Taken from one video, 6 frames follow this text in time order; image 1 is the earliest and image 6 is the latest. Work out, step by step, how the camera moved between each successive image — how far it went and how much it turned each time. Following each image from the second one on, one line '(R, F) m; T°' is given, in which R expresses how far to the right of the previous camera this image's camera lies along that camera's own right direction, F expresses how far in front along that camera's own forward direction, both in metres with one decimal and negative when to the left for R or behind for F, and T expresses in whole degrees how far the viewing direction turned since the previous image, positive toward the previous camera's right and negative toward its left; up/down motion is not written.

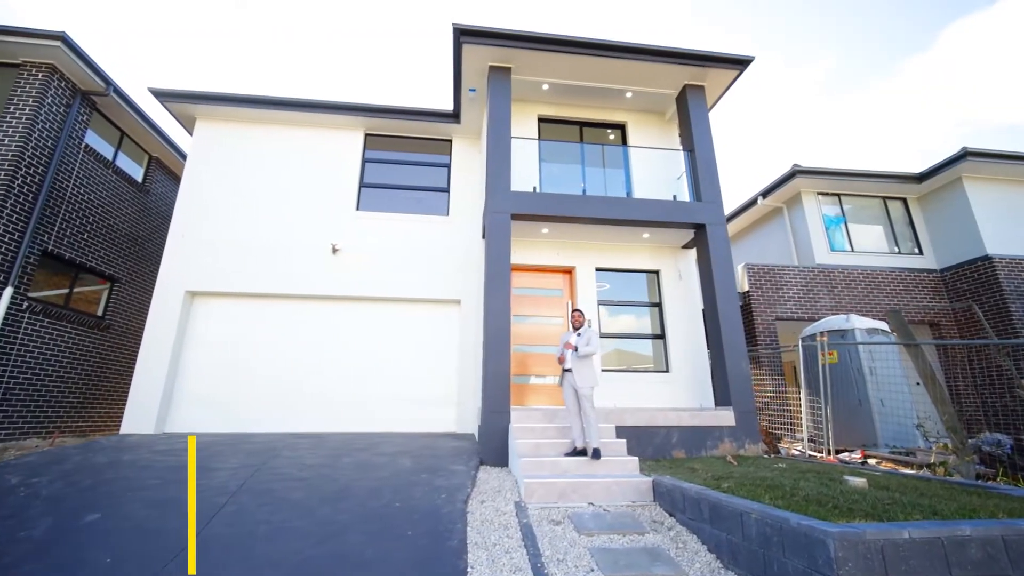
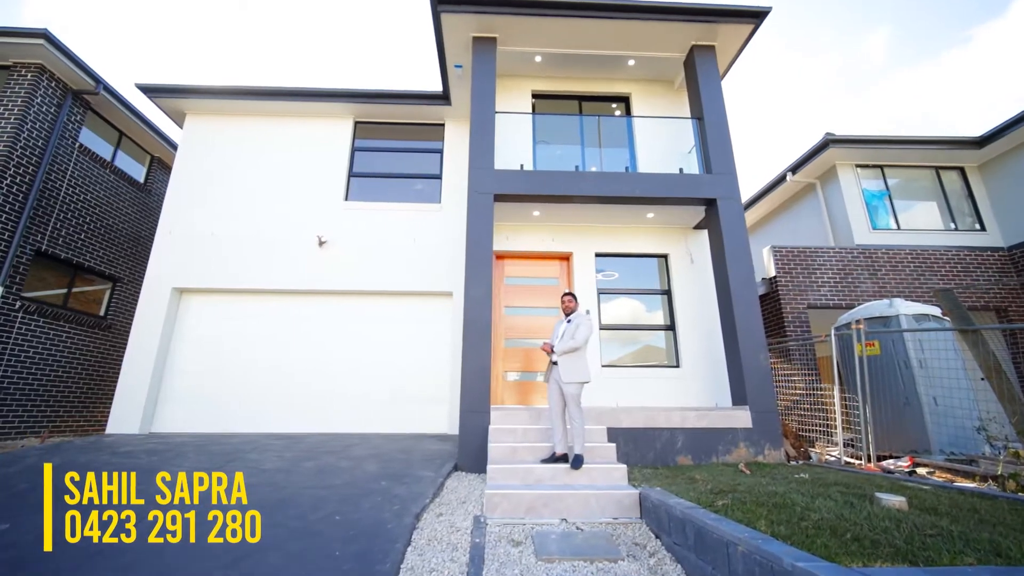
(+0.6, +0.5) m; -4°
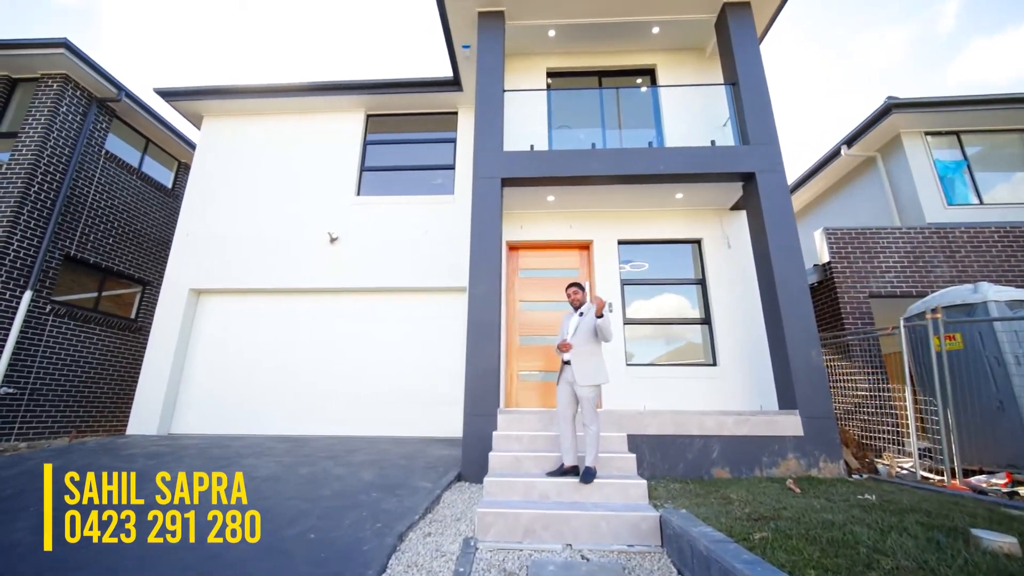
(+0.3, +0.4) m; -5°
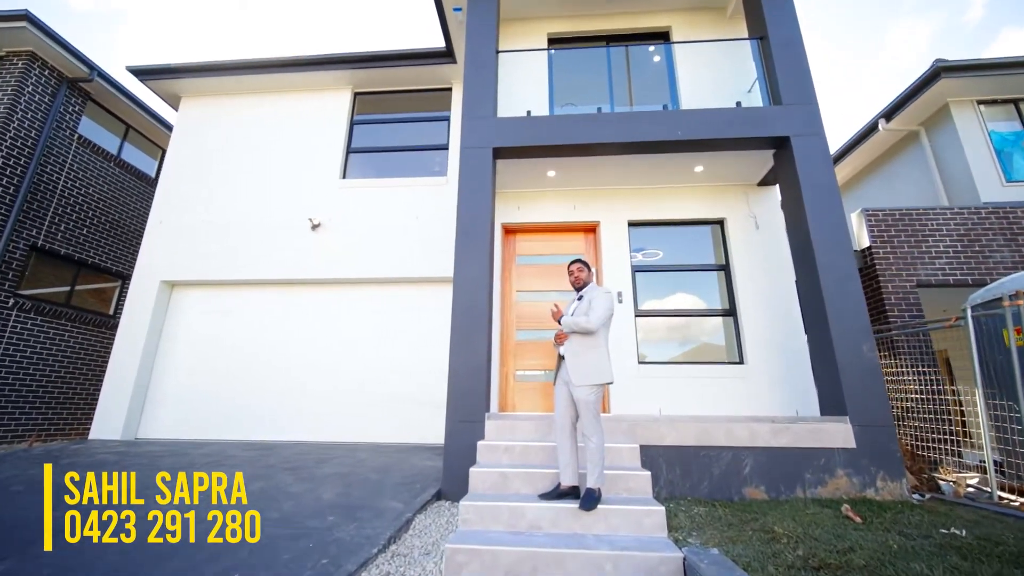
(+0.2, +0.6) m; -2°
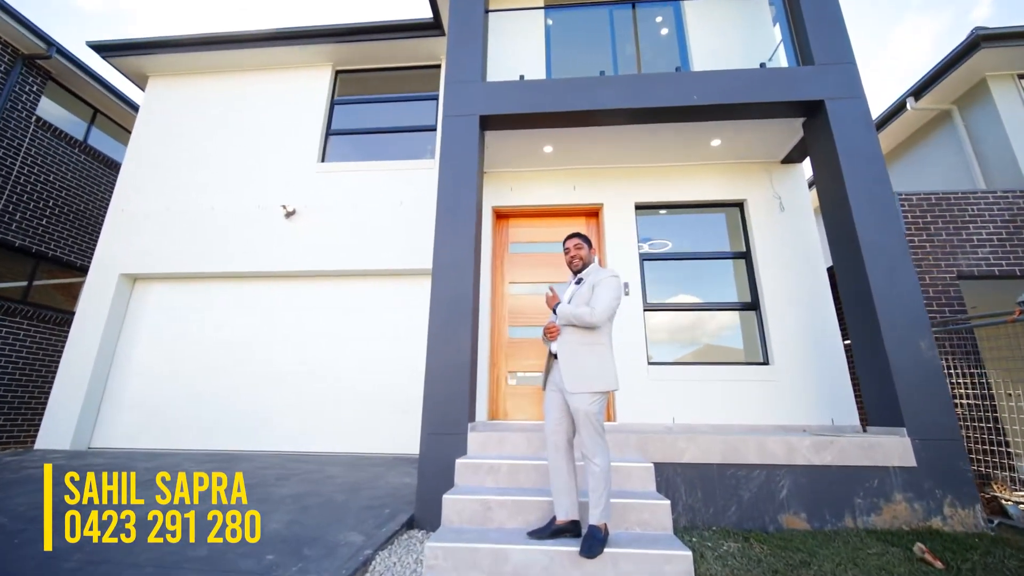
(+0.1, +0.5) m; 0°
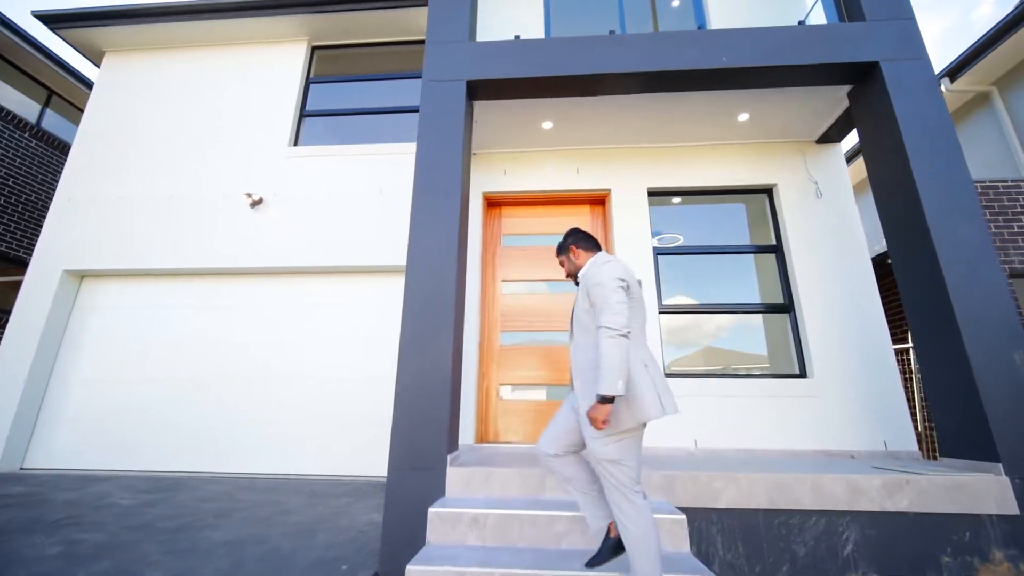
(0.0, +0.6) m; 0°
